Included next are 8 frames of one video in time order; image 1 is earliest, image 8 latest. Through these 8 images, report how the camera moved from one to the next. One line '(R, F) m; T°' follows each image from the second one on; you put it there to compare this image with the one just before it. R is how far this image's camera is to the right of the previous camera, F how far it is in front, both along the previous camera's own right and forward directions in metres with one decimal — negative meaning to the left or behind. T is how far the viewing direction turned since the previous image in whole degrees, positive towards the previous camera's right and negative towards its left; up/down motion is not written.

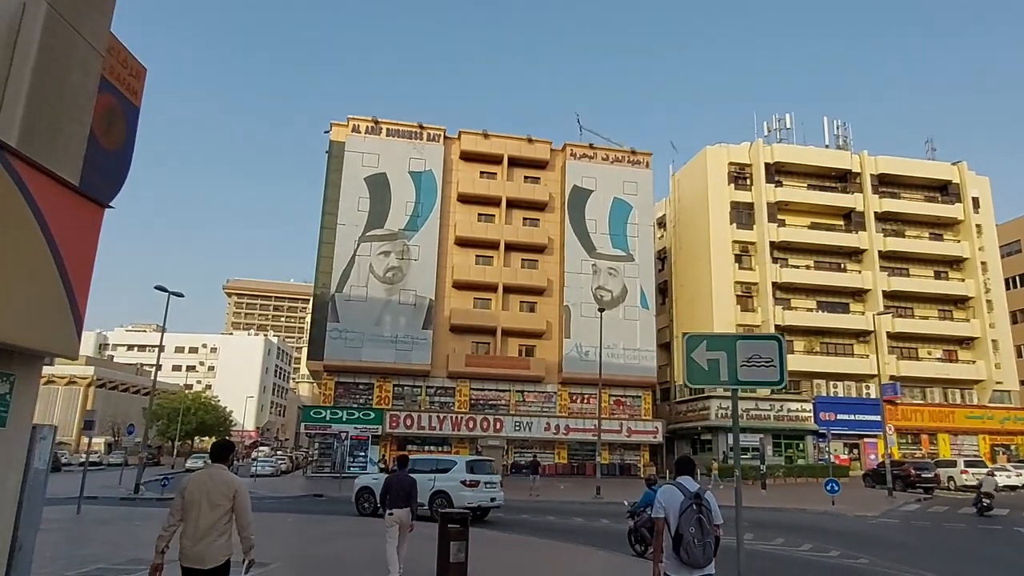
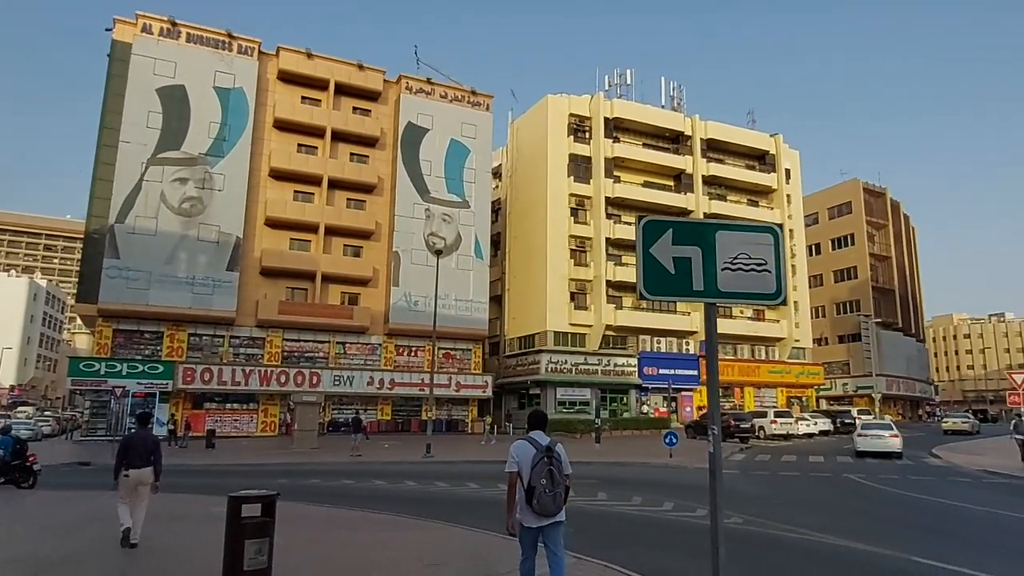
(-0.2, +3.7) m; +15°
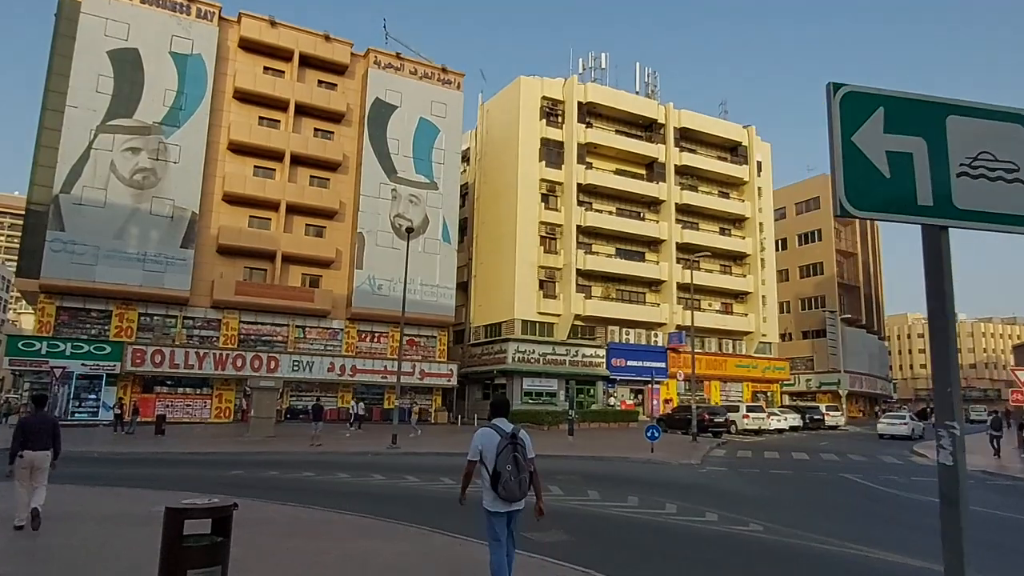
(-0.5, +1.3) m; +3°
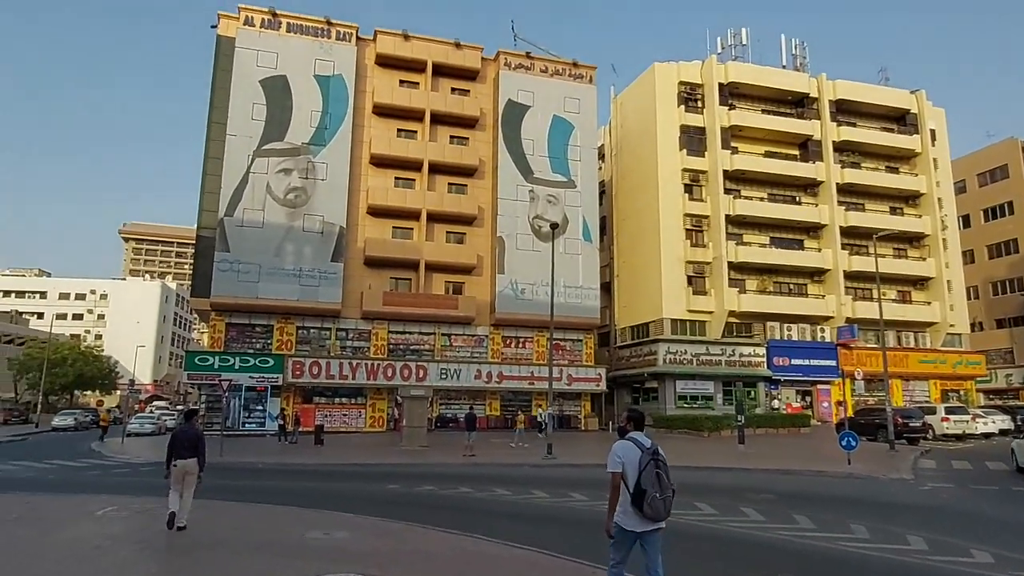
(-0.7, +1.6) m; -11°
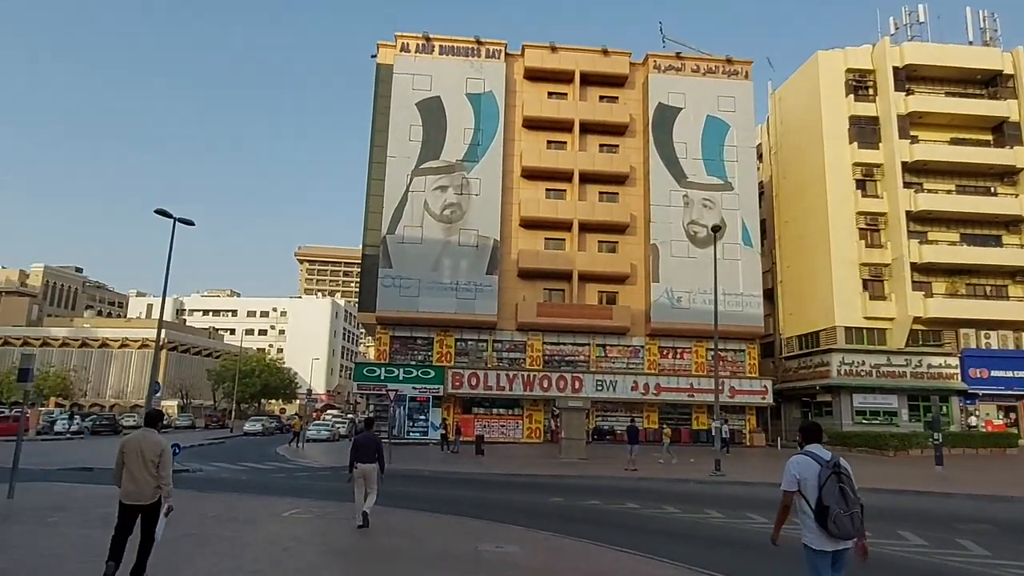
(-0.4, +0.4) m; -12°
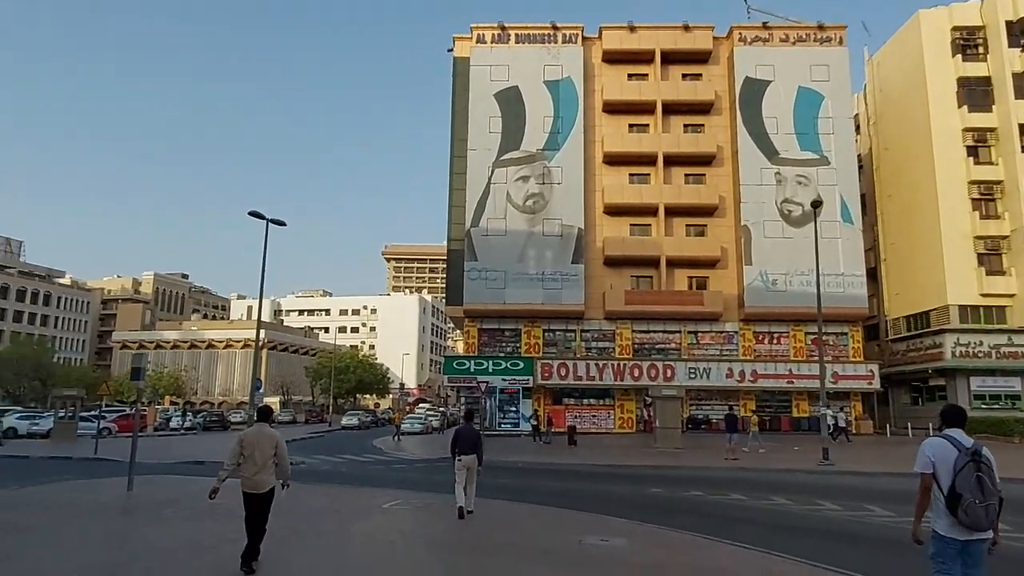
(-0.2, +0.3) m; -7°
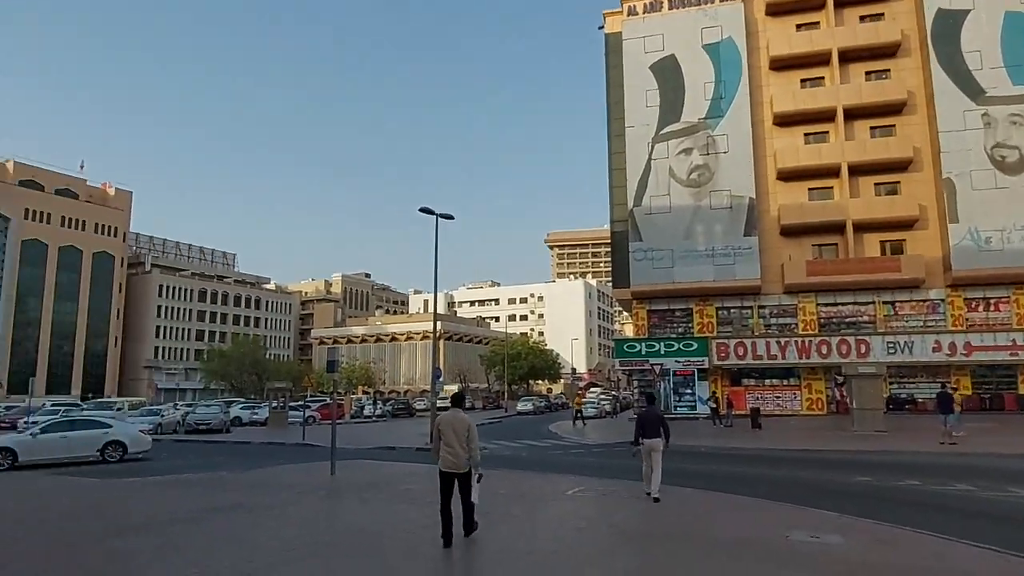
(-0.1, +0.5) m; -14°
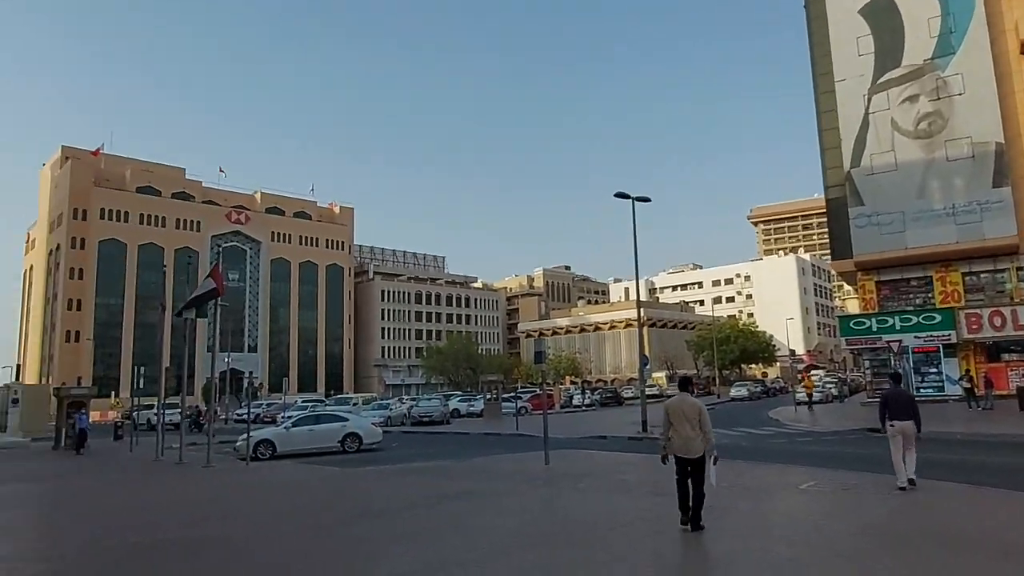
(-0.1, +0.3) m; -16°
